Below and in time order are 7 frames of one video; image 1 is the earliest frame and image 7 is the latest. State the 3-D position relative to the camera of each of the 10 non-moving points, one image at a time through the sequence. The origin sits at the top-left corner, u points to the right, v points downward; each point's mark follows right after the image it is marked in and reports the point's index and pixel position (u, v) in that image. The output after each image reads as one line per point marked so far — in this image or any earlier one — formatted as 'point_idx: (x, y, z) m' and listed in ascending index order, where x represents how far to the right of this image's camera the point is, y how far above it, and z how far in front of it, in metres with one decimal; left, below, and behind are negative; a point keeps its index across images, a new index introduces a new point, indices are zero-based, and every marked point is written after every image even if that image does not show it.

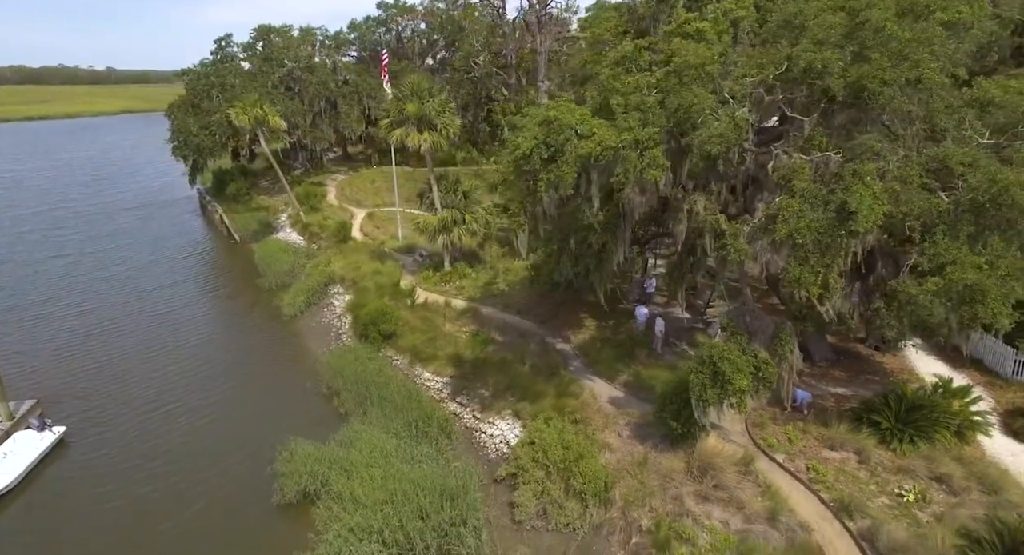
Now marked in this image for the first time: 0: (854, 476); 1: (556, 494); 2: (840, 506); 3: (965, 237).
0: (+7.4, -4.2, +12.1) m
1: (+1.0, -5.1, +13.3) m
2: (+6.5, -4.5, +11.1) m
3: (+8.9, +0.8, +11.1) m
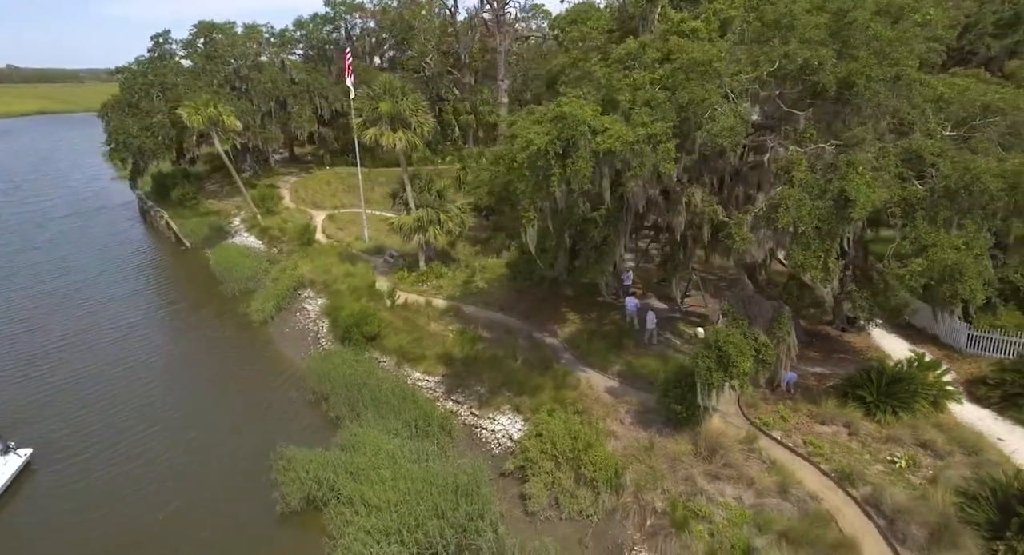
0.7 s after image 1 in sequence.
0: (+7.7, -3.9, +13.0) m
1: (+1.3, -4.9, +13.6) m
2: (+6.9, -4.1, +11.9) m
3: (+9.2, +1.2, +12.0) m
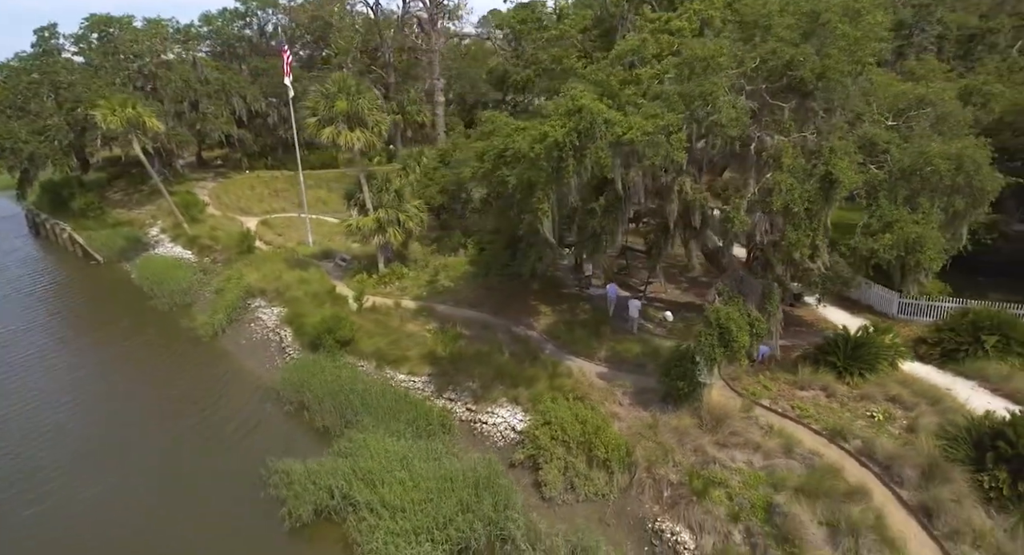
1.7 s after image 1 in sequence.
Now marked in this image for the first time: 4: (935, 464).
0: (+8.1, -3.3, +14.3) m
1: (+1.7, -4.7, +14.0) m
2: (+7.5, -3.6, +13.2) m
3: (+9.4, +1.9, +13.6) m
4: (+8.5, -3.7, +11.3) m
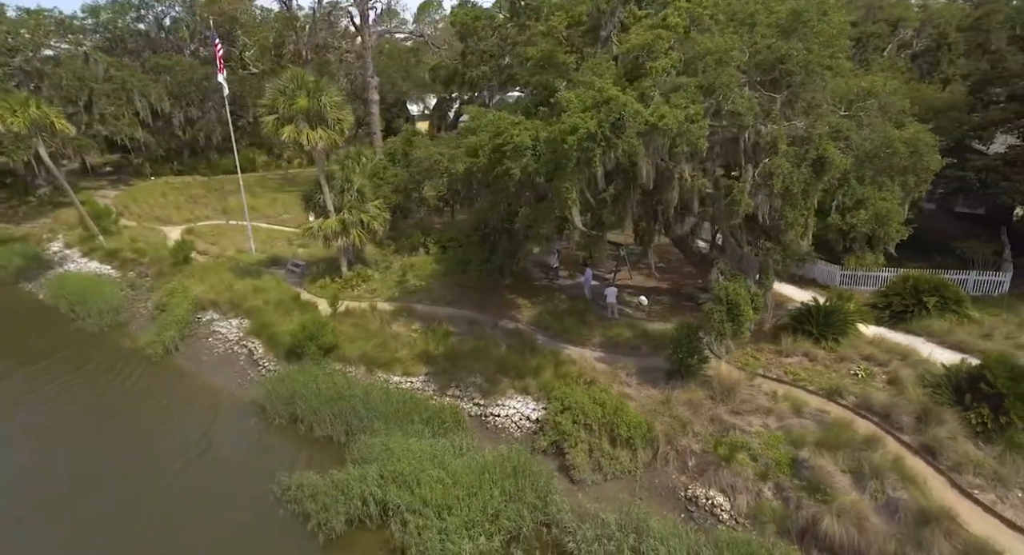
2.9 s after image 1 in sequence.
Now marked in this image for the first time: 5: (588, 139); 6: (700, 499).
0: (+8.5, -2.6, +15.8) m
1: (+2.4, -4.3, +14.4) m
2: (+8.1, -2.9, +14.6) m
3: (+9.6, +2.6, +15.3) m
4: (+9.4, -3.0, +12.9) m
5: (+1.7, +3.0, +12.5) m
6: (+4.3, -5.1, +13.0) m
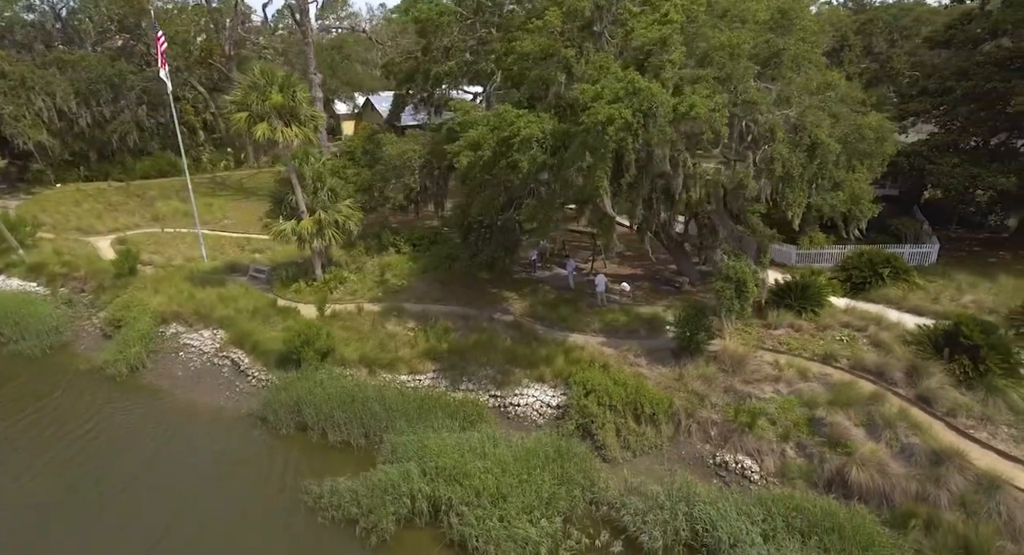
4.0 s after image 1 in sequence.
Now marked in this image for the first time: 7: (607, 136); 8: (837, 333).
0: (+9.0, -1.9, +17.3) m
1: (+3.2, -3.9, +15.1) m
2: (+8.8, -2.2, +16.0) m
3: (+9.9, +3.4, +16.9) m
4: (+10.3, -2.3, +14.5) m
5: (+2.4, +3.4, +13.0) m
6: (+5.3, -4.6, +13.9) m
7: (+2.1, +3.3, +13.2) m
8: (+10.0, -1.7, +17.5) m
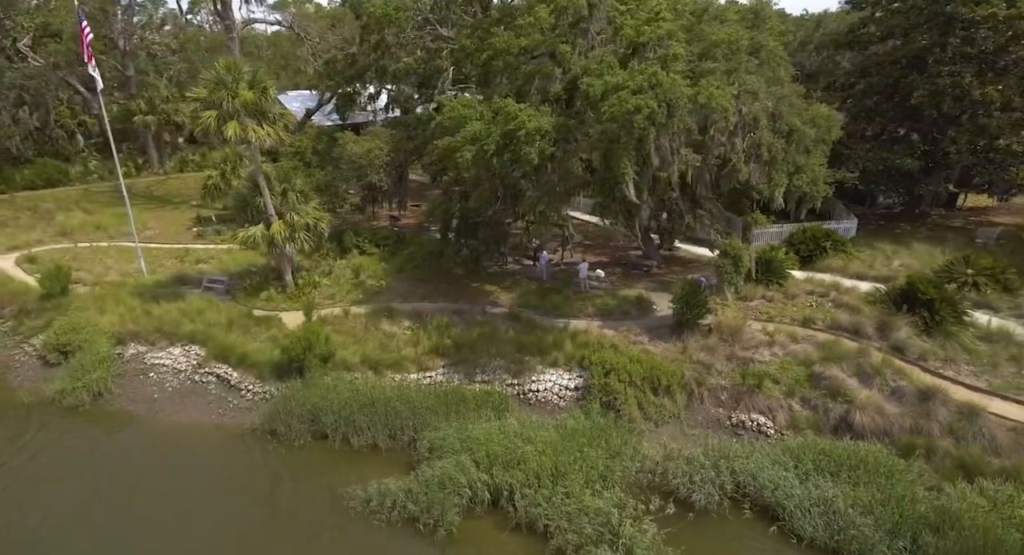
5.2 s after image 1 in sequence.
0: (+9.2, -1.0, +19.3) m
1: (+4.0, -3.4, +16.1) m
2: (+9.2, -1.4, +18.0) m
3: (+9.8, +4.3, +19.1) m
4: (+11.0, -1.3, +16.8) m
5: (+3.1, +3.9, +13.8) m
6: (+6.3, -3.9, +15.4) m
7: (+2.8, +3.8, +14.0) m
8: (+10.1, -0.8, +19.6) m
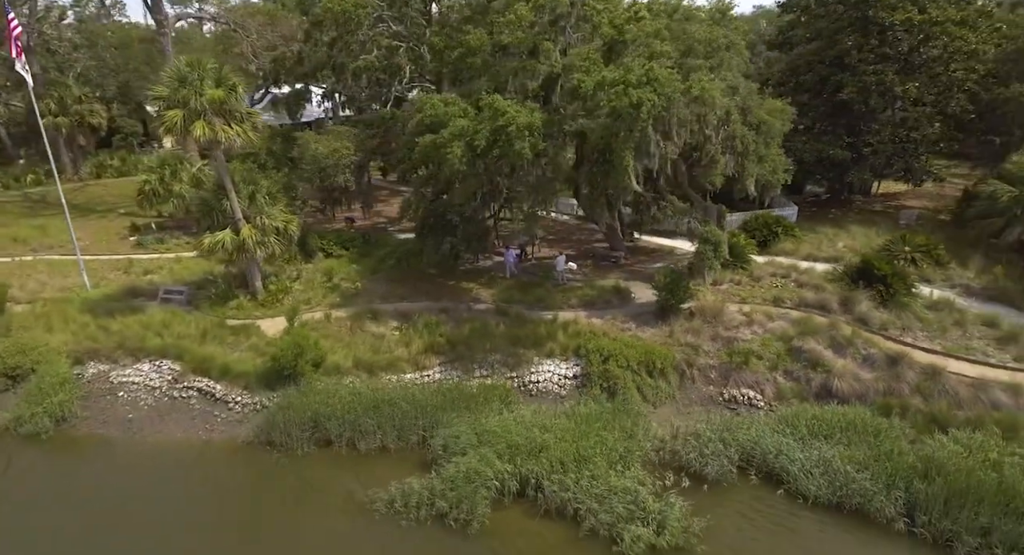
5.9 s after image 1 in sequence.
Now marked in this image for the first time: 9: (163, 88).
0: (+8.7, -0.4, +20.7) m
1: (+4.1, -3.0, +16.9) m
2: (+9.0, -0.8, +19.4) m
3: (+9.1, +4.9, +20.5) m
4: (+10.8, -0.6, +18.4) m
5: (+3.2, +4.2, +14.5) m
6: (+6.5, -3.5, +16.4) m
7: (+2.9, +4.1, +14.6) m
8: (+9.6, -0.2, +21.1) m
9: (-11.2, +6.0, +18.0) m
